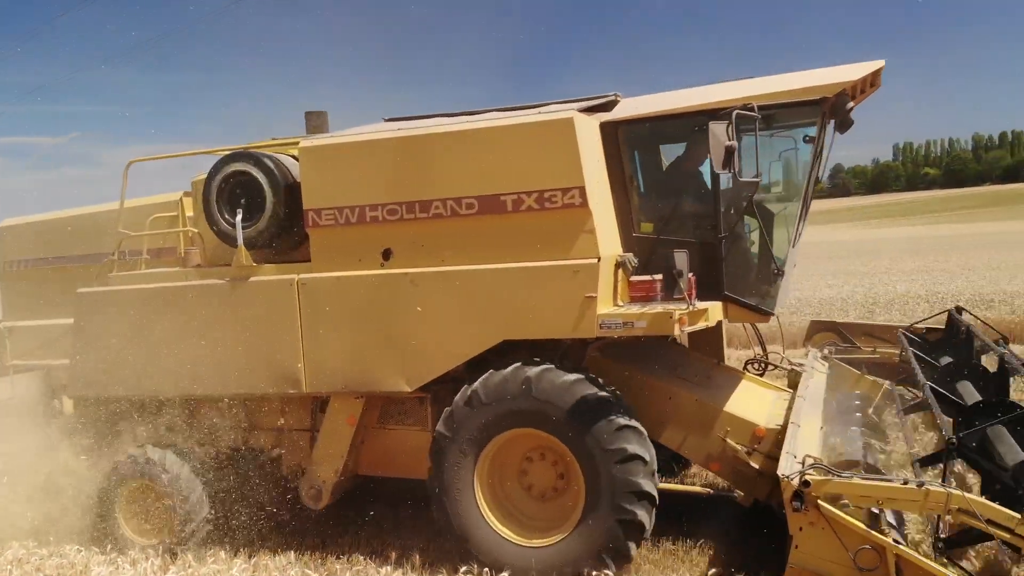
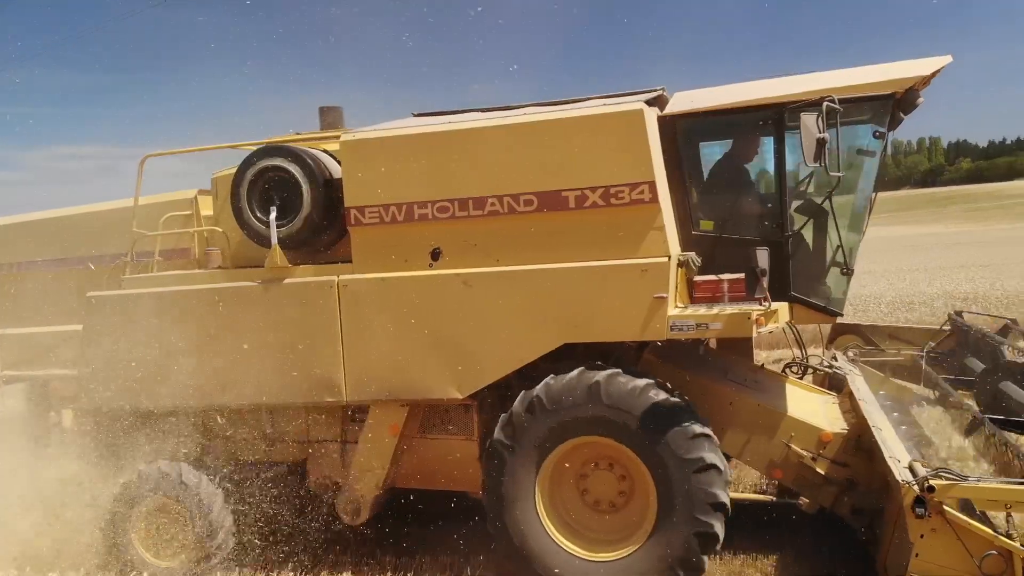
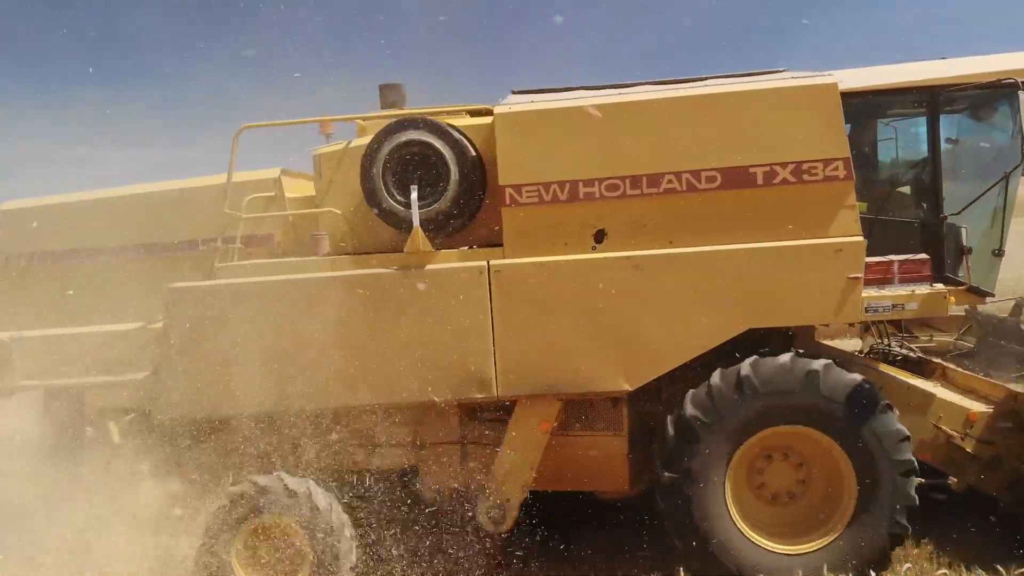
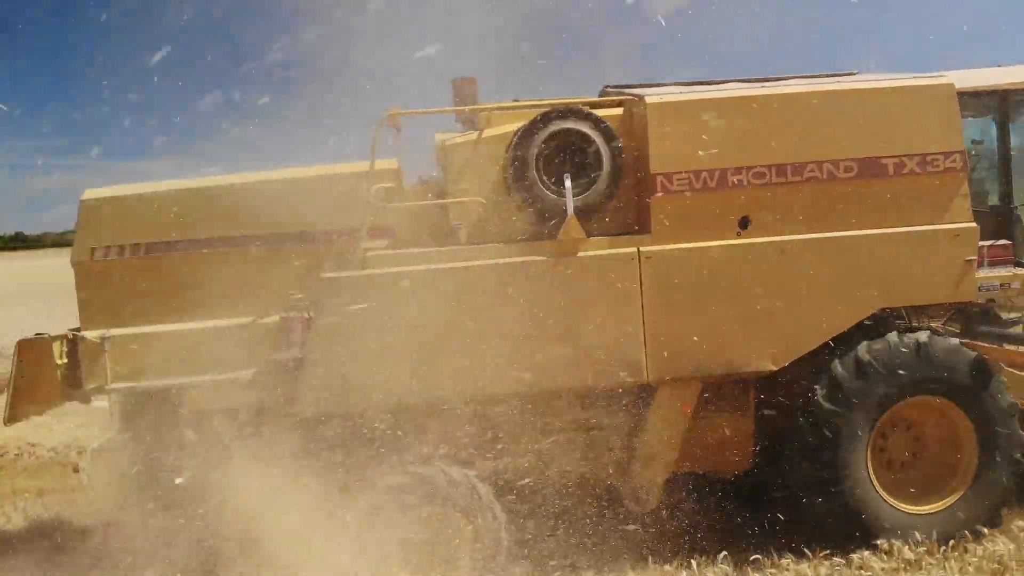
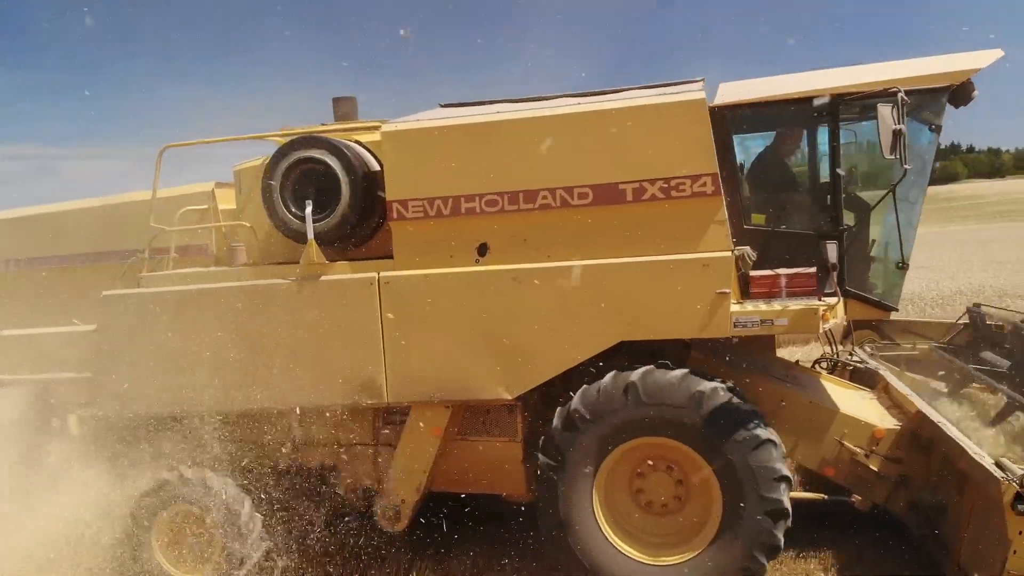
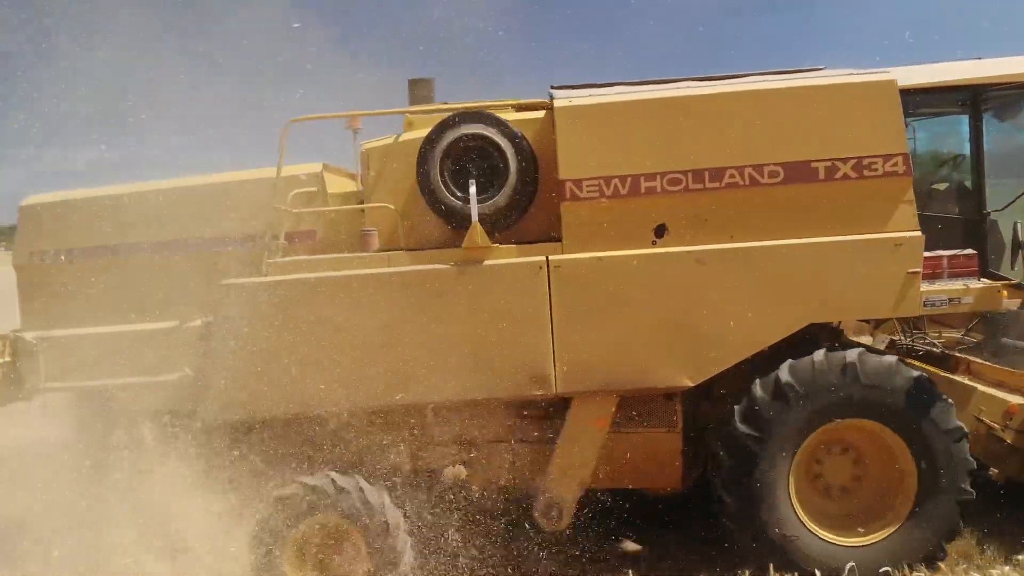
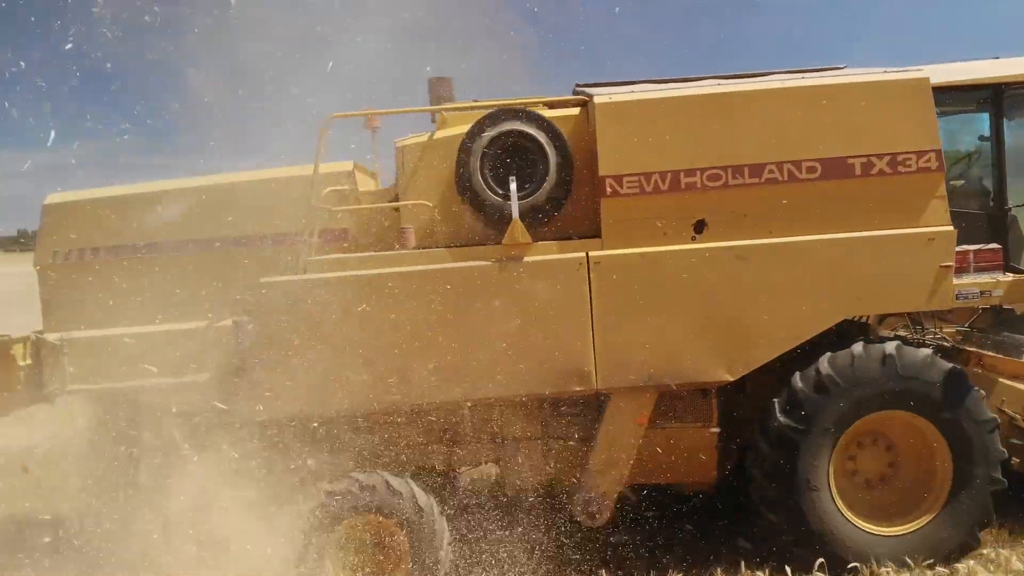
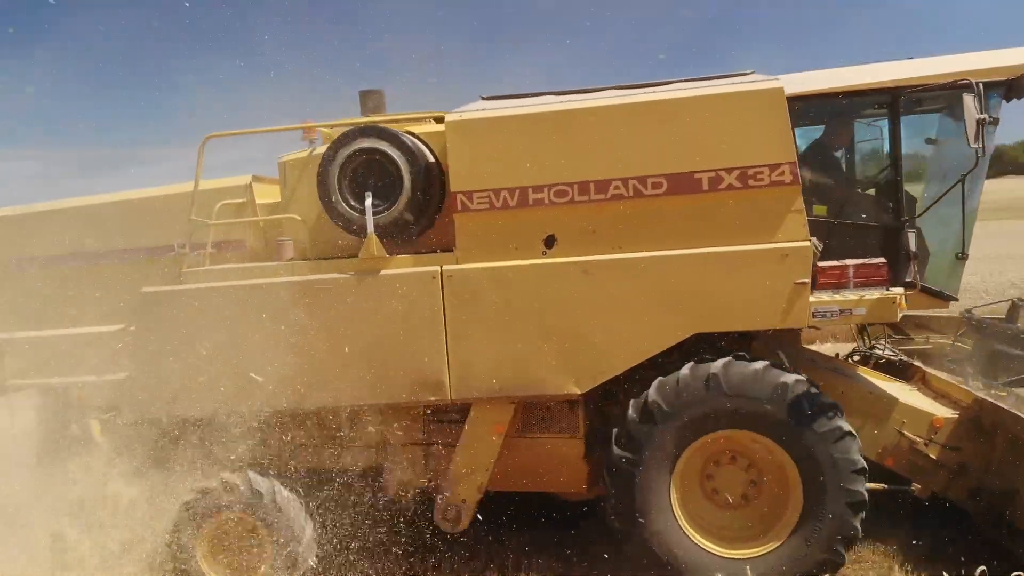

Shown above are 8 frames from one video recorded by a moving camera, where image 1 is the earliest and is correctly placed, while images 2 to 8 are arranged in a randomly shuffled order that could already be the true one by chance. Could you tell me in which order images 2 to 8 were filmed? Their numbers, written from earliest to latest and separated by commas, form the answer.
2, 5, 8, 3, 6, 7, 4
